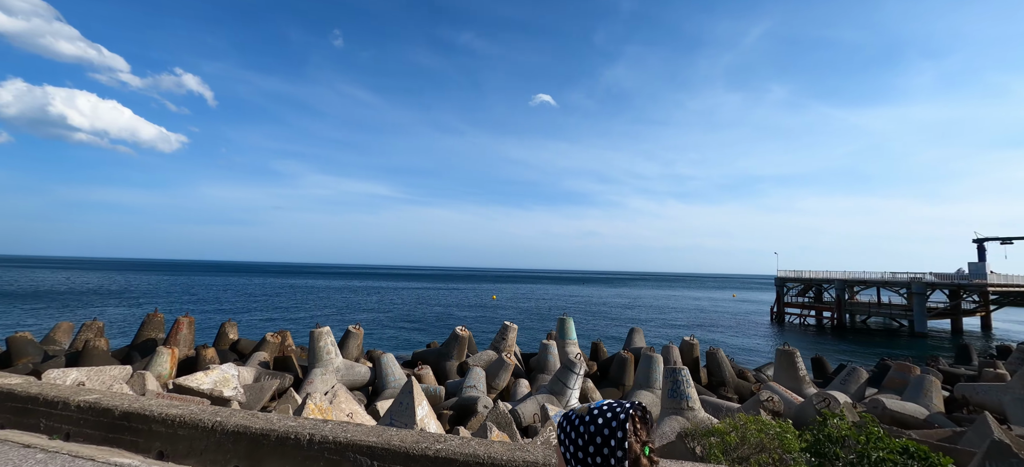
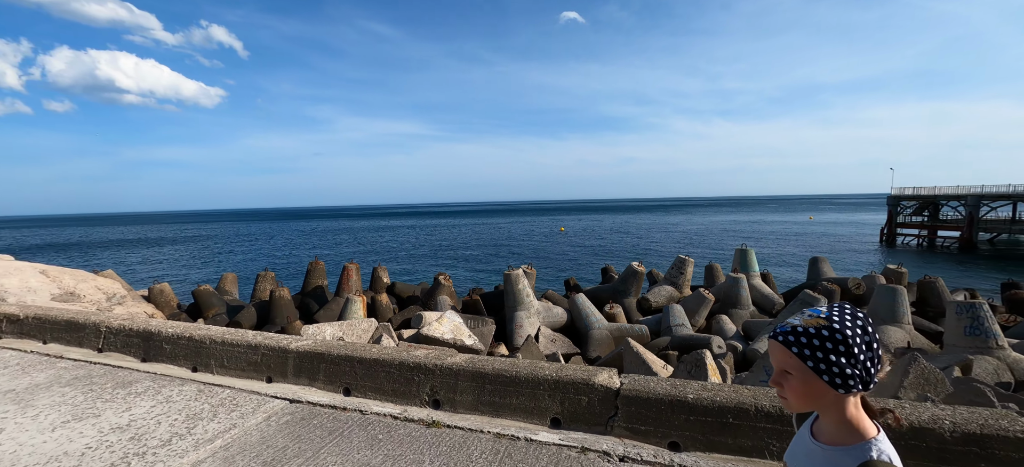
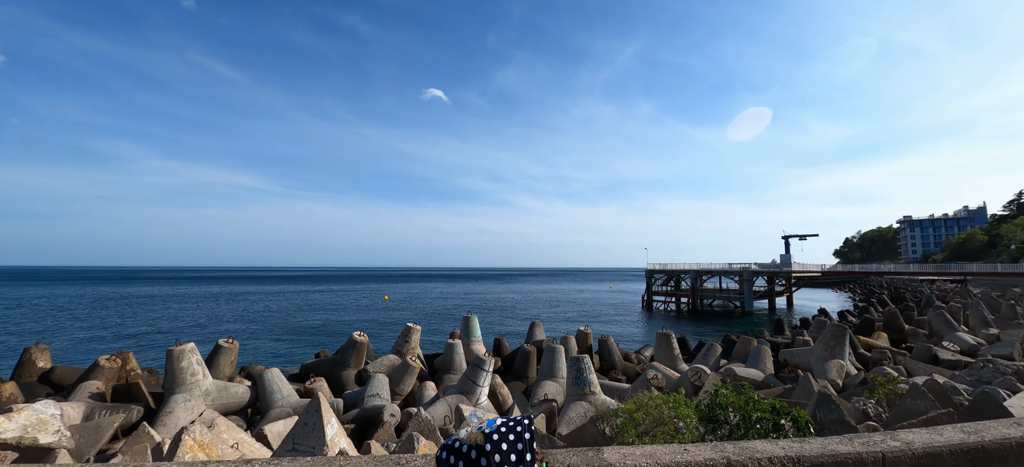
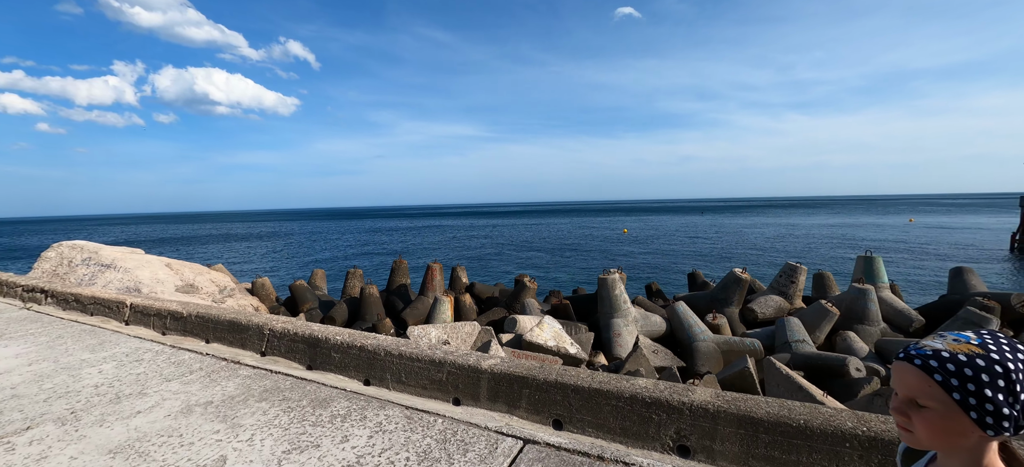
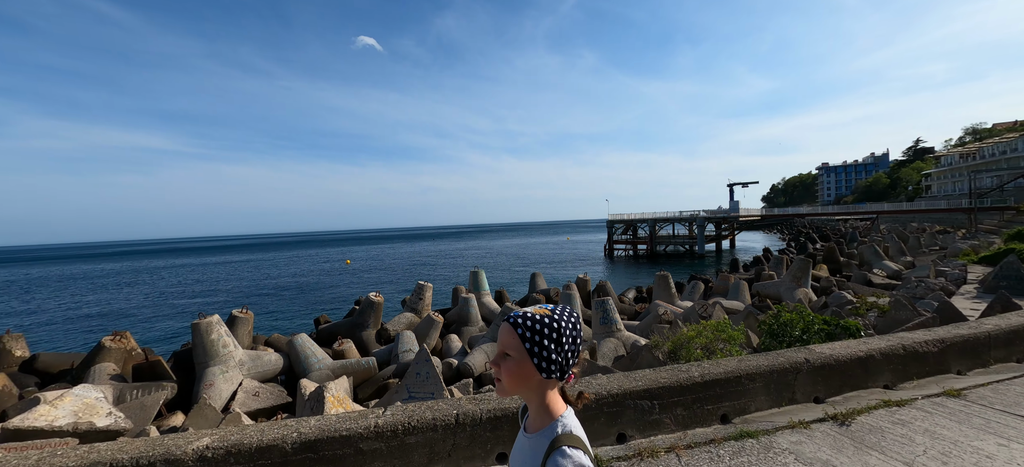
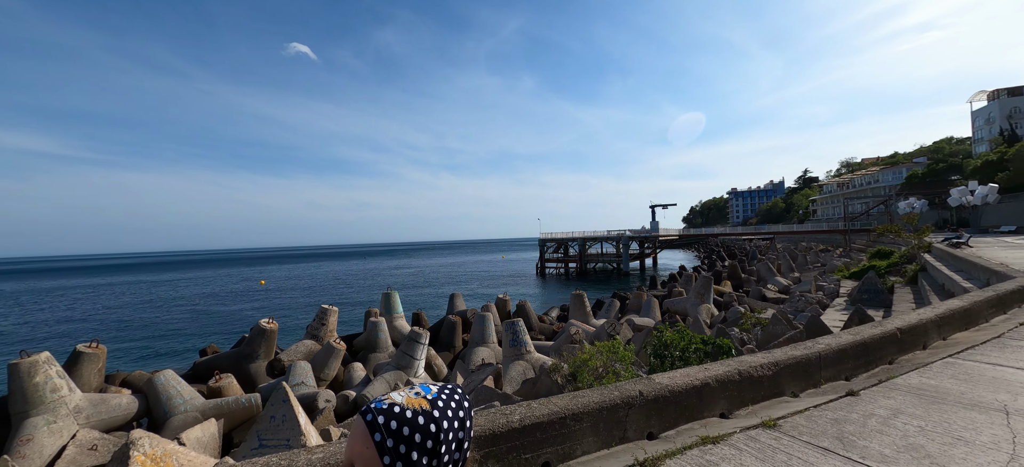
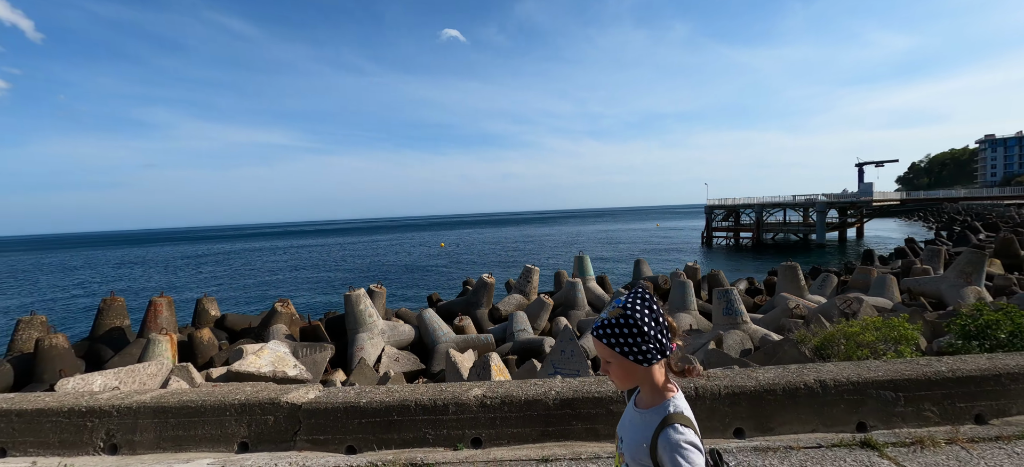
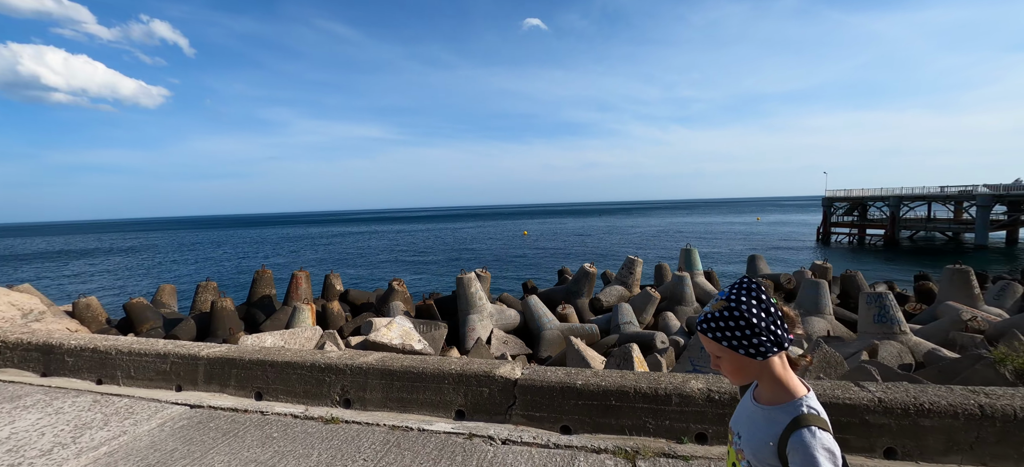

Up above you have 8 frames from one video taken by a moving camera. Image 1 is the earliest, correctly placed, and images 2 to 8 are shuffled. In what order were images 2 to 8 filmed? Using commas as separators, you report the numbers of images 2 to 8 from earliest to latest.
3, 6, 5, 7, 8, 2, 4
